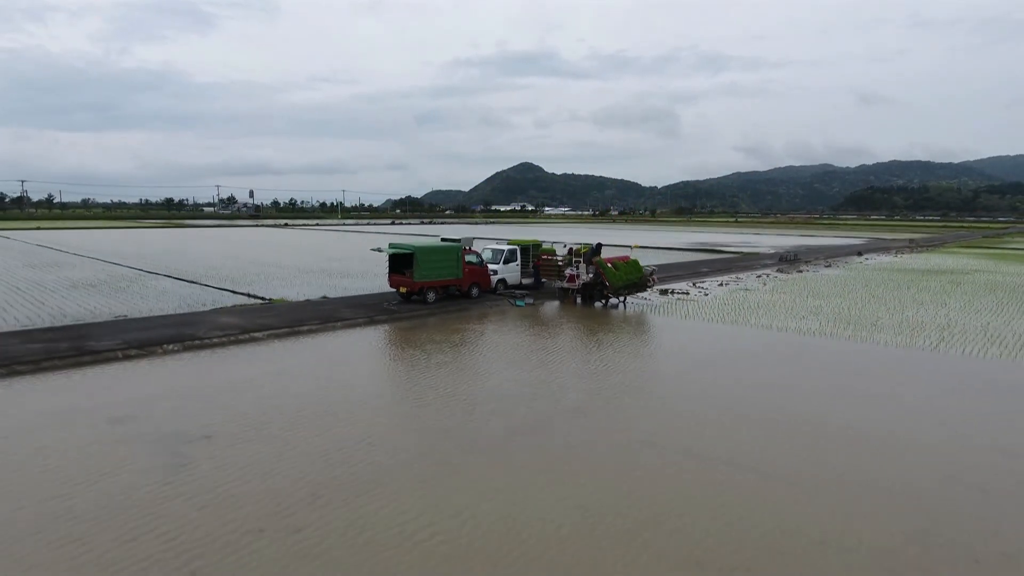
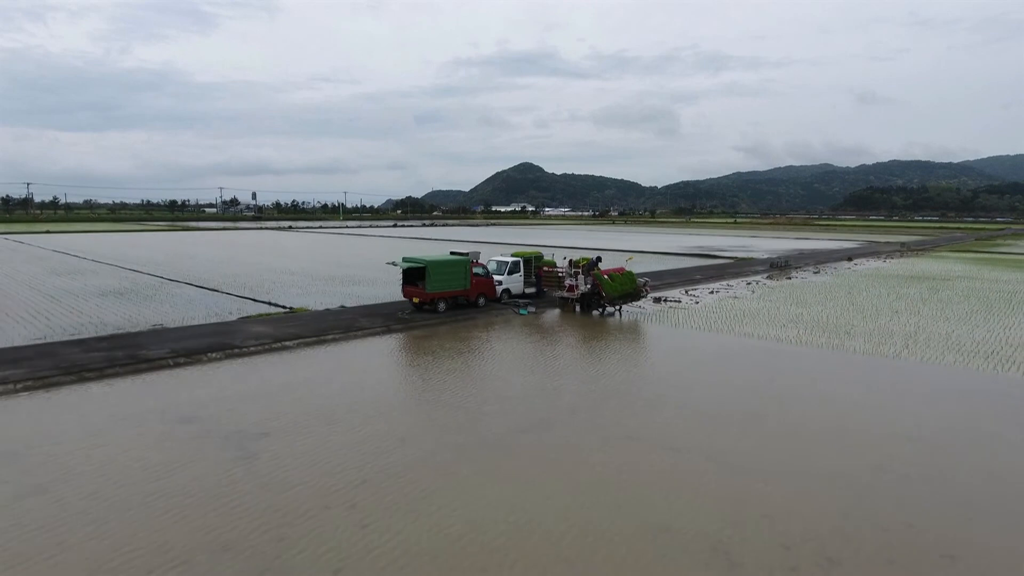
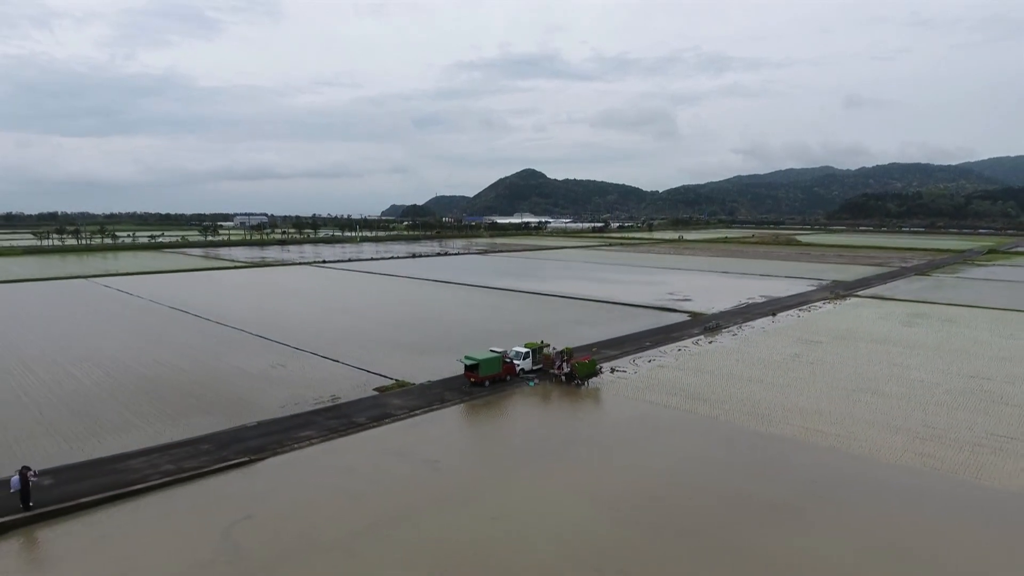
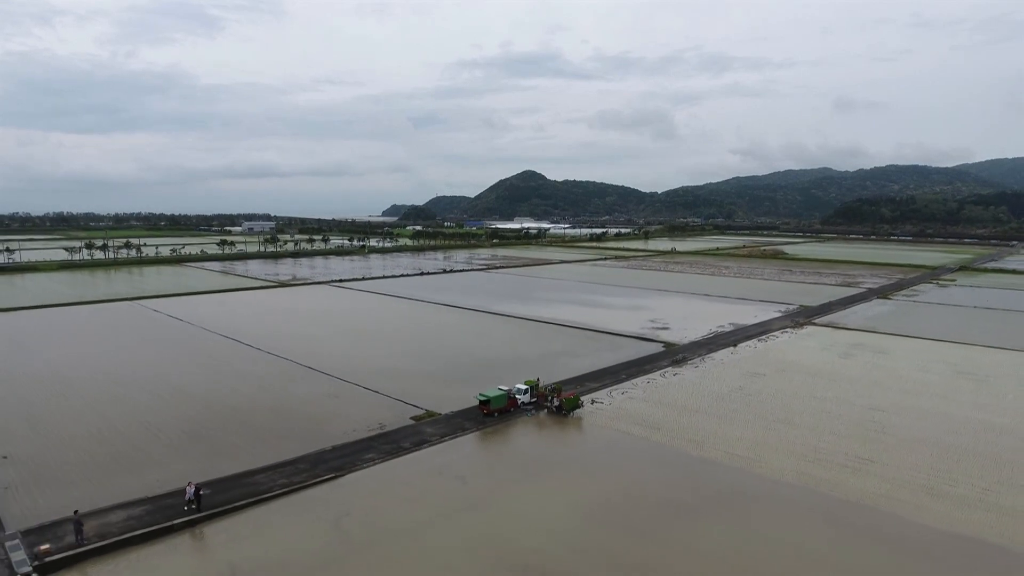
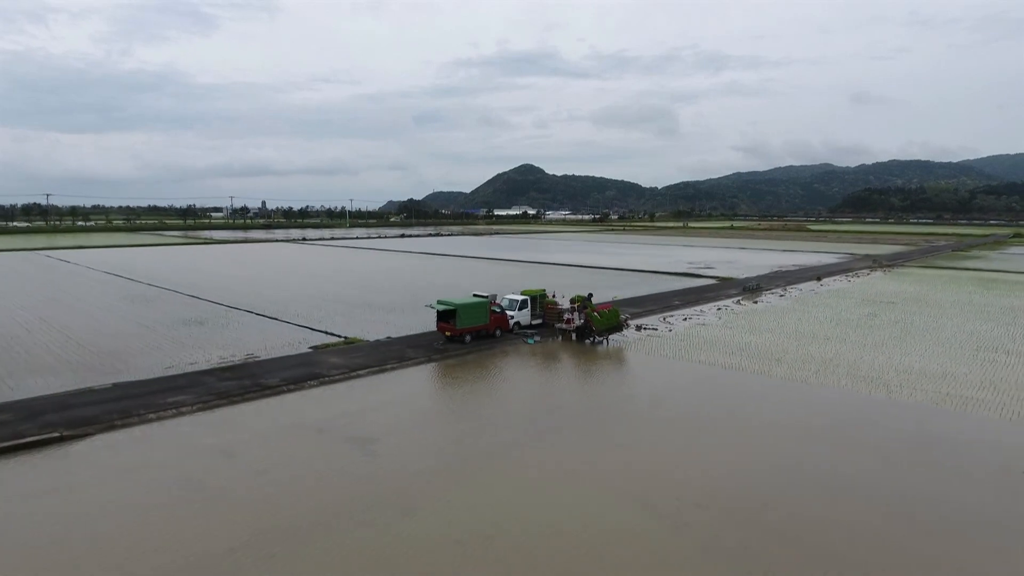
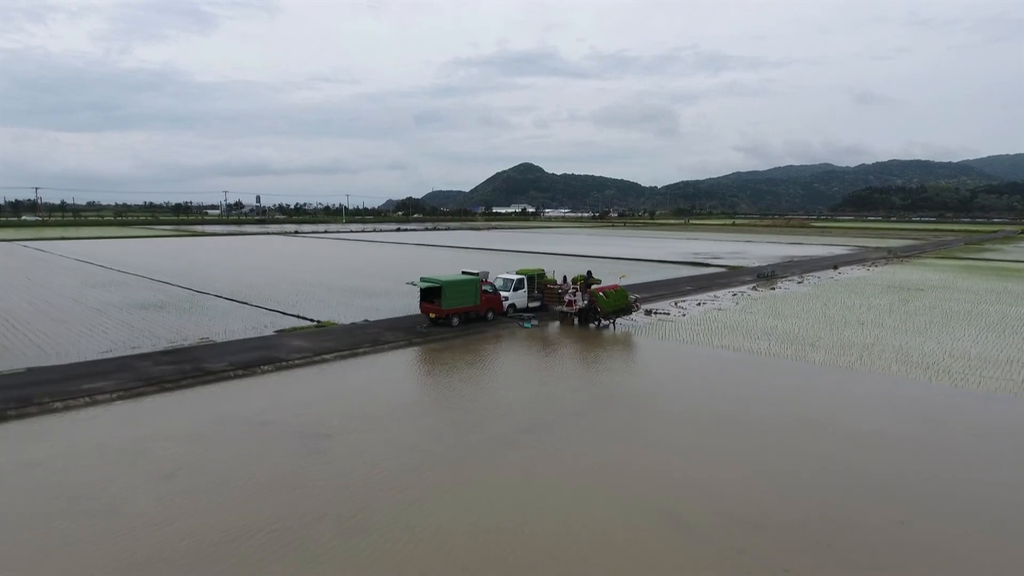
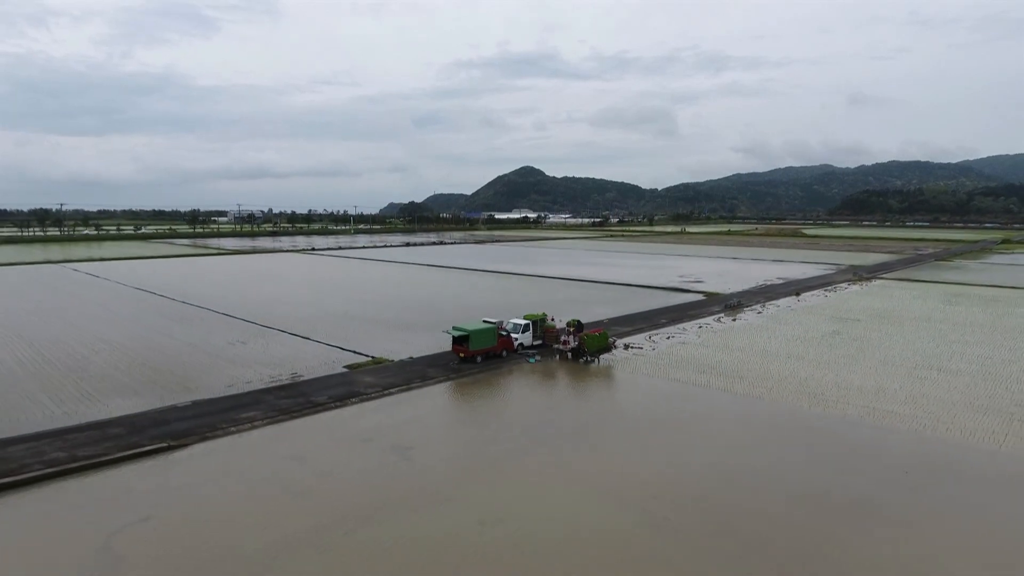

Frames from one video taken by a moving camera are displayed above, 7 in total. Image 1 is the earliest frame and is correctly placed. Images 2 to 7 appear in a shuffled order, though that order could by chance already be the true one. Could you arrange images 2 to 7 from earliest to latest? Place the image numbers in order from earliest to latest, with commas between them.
2, 6, 5, 7, 3, 4
